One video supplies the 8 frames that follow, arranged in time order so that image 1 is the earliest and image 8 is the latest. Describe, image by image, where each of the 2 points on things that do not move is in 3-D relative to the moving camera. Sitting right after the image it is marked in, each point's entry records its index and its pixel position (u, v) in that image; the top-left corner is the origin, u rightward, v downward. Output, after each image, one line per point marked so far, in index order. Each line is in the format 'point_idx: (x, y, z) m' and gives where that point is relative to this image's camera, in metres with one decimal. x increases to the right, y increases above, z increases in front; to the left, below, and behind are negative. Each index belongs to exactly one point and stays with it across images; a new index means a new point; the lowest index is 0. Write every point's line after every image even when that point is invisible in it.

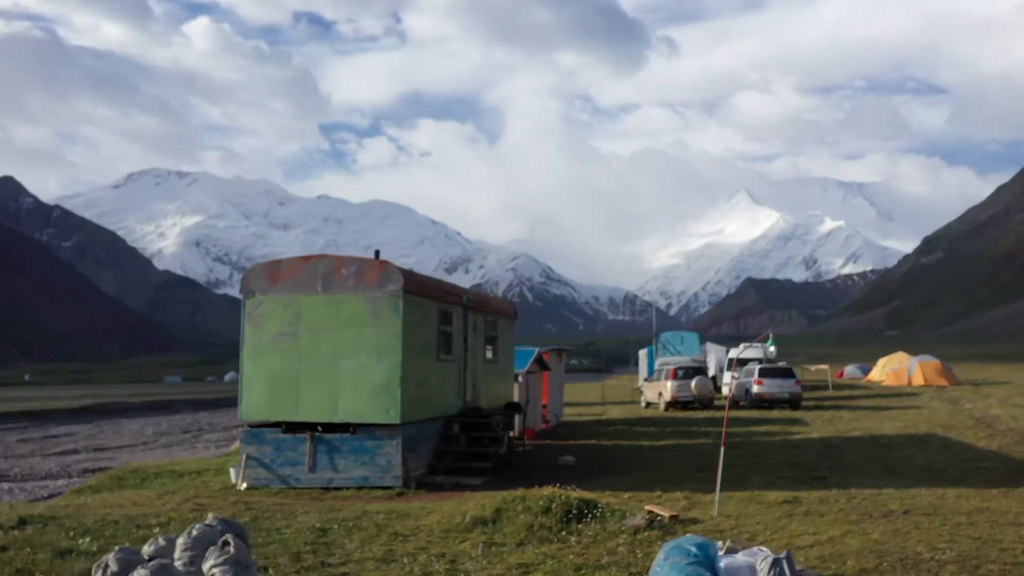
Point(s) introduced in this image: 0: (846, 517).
0: (+3.9, -2.7, +11.4) m
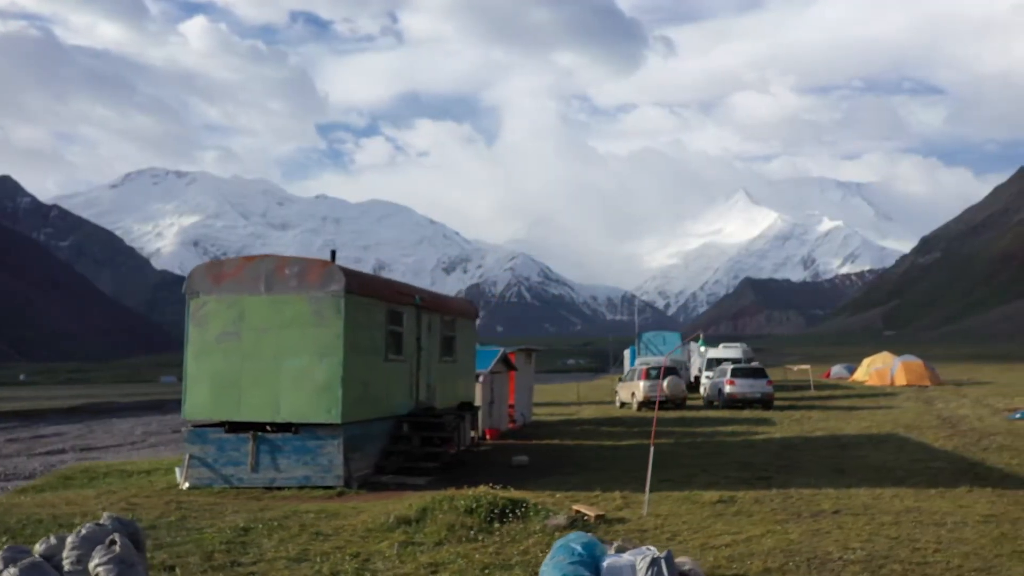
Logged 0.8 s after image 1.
0: (+3.1, -2.7, +11.5) m
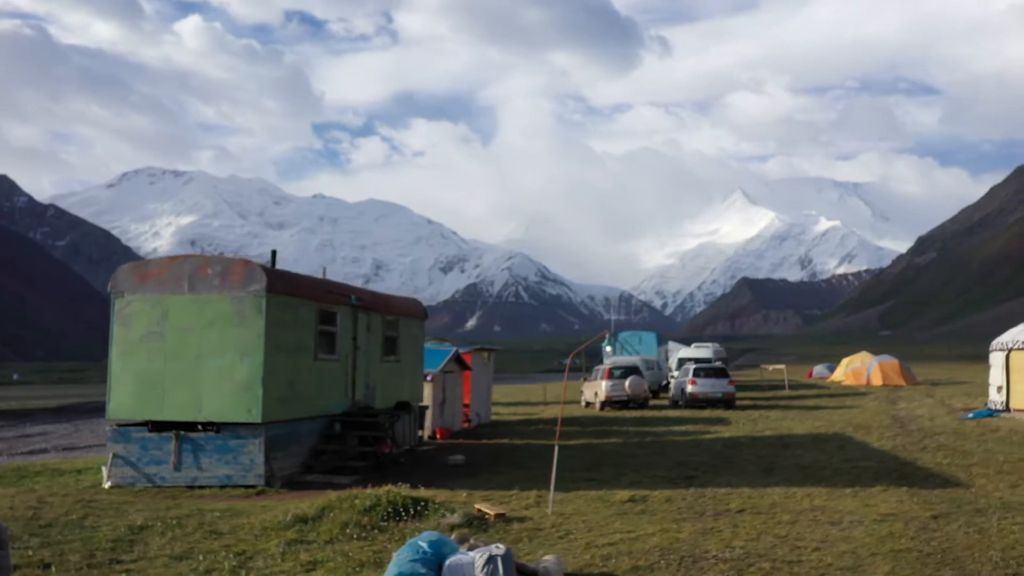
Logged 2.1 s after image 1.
0: (+1.9, -2.7, +11.5) m
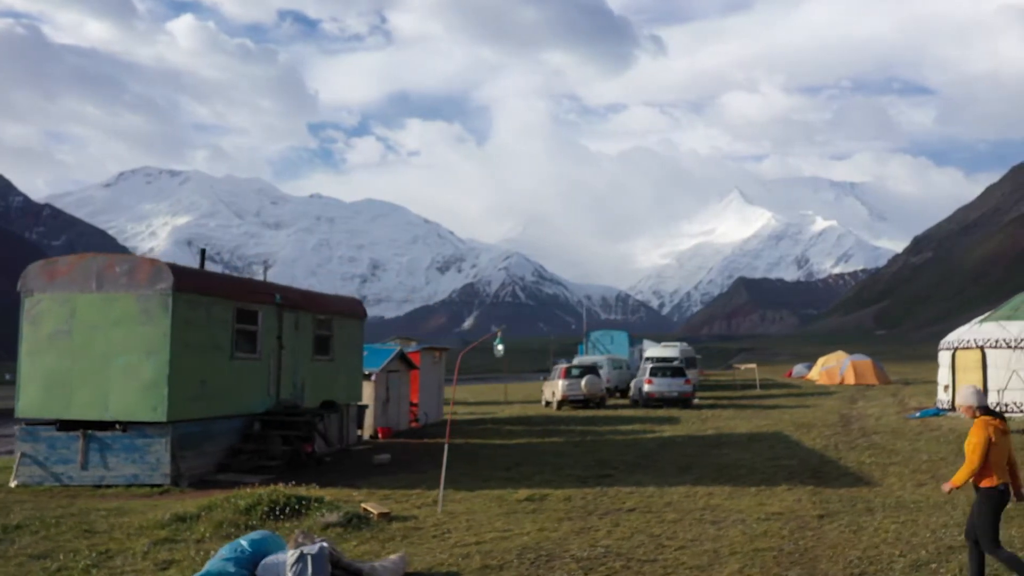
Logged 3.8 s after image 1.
0: (+0.6, -2.7, +11.5) m
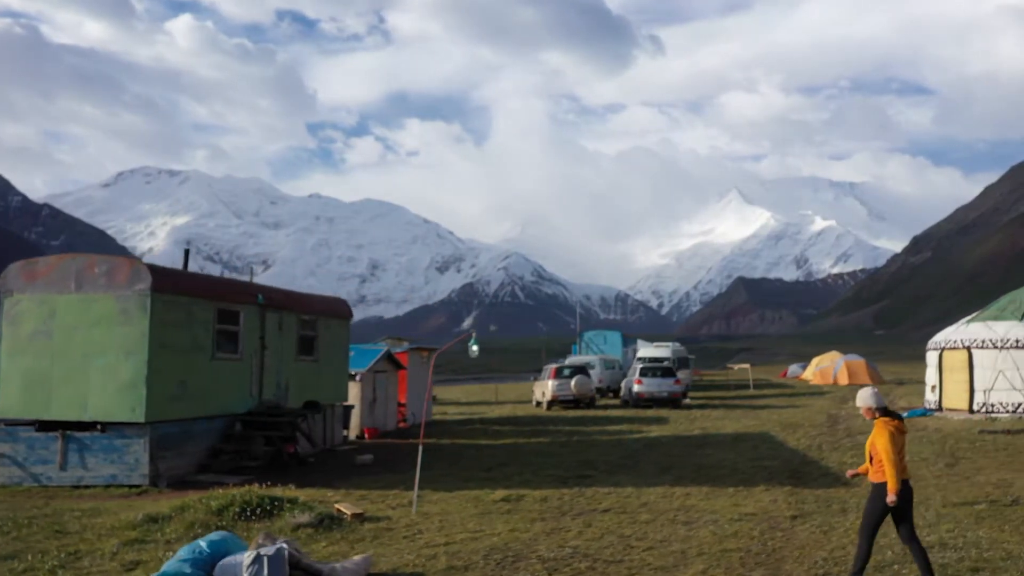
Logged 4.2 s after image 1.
0: (+0.3, -2.7, +11.5) m
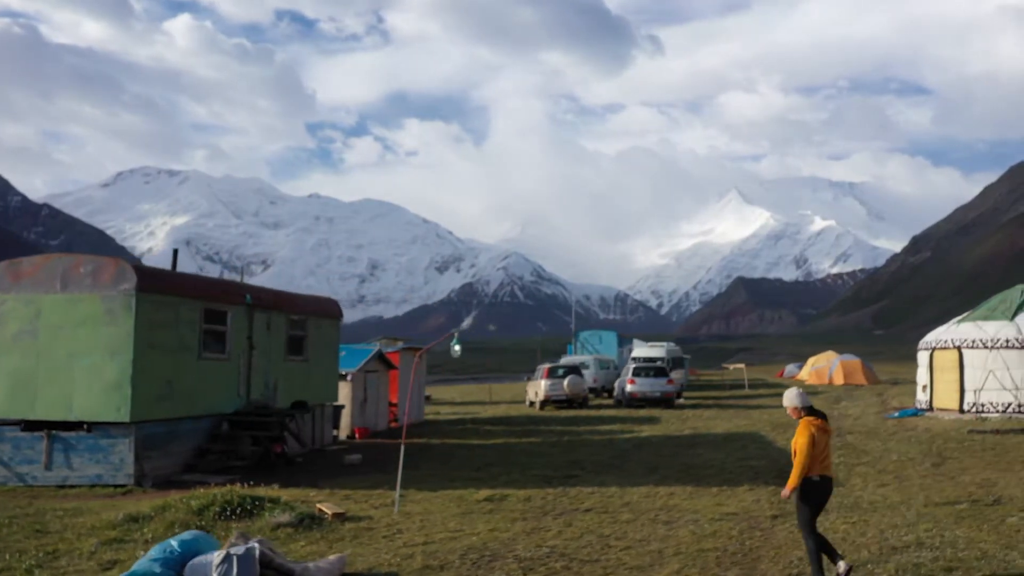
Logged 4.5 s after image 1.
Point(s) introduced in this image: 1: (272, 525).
0: (0.0, -2.7, +11.5) m
1: (-2.6, -2.6, +10.4) m
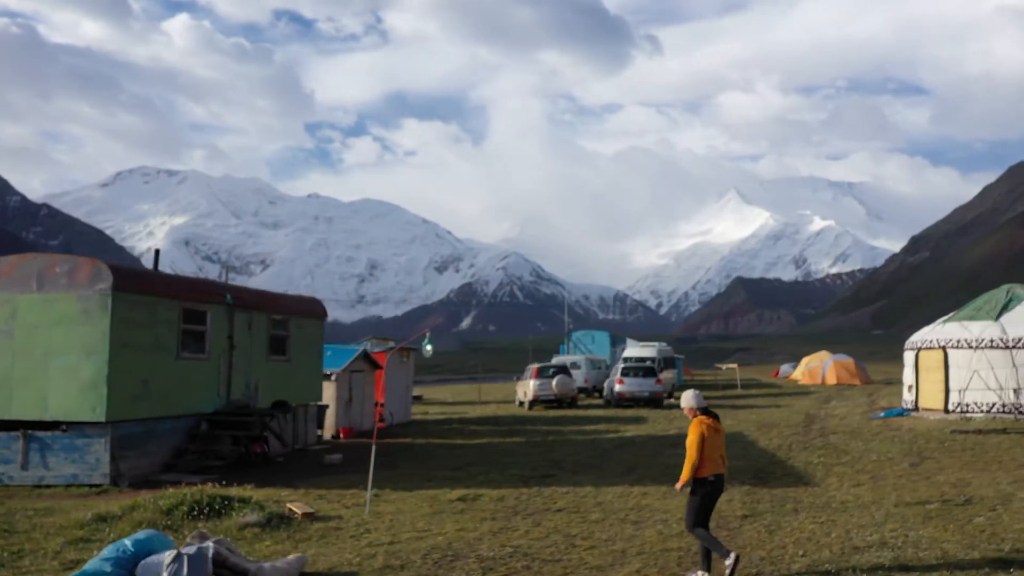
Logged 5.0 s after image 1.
0: (-0.3, -2.7, +11.5) m
1: (-3.0, -2.5, +10.4) m
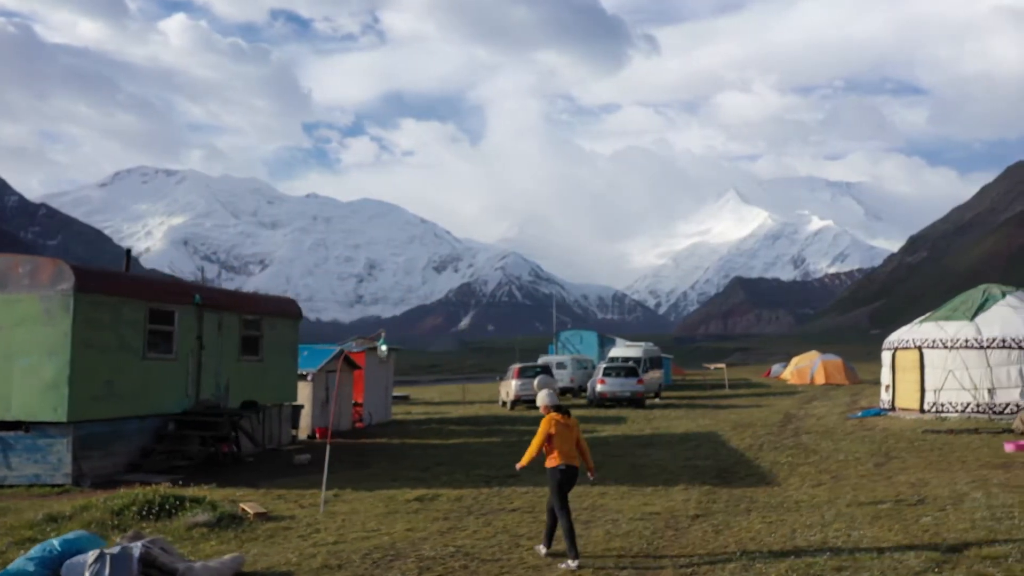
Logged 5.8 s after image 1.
0: (-0.9, -2.7, +11.5) m
1: (-3.5, -2.6, +10.4) m
